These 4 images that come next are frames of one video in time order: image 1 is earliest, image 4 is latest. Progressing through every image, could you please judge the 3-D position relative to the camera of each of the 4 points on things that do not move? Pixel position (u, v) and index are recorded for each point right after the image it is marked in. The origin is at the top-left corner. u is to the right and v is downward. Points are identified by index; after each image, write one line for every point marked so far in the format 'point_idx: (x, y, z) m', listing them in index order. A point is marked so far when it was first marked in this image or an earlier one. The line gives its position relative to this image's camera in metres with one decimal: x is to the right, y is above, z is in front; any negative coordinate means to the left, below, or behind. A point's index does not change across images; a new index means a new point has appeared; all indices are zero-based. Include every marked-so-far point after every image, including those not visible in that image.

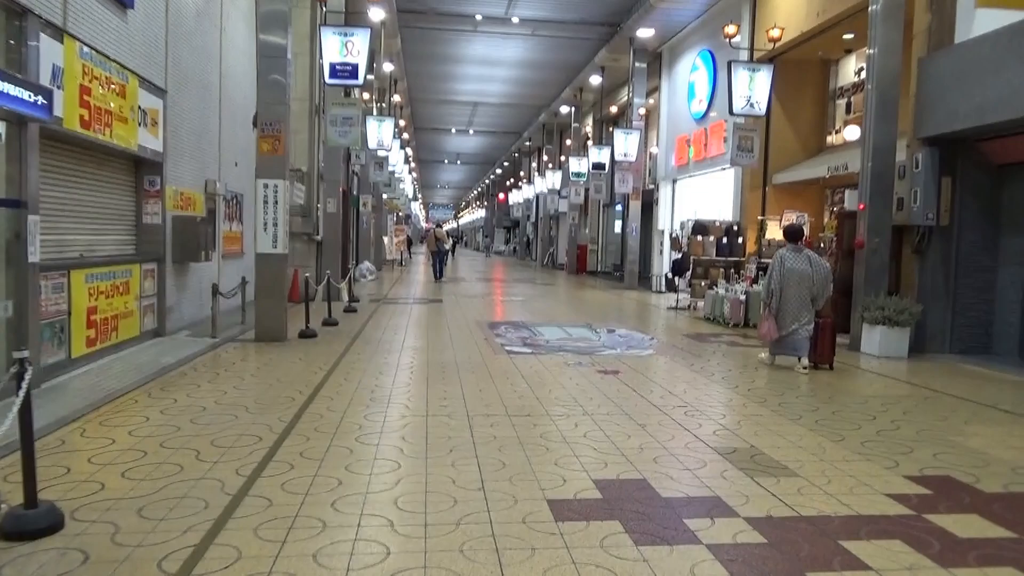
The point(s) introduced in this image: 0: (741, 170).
0: (+4.9, +2.5, +16.2) m
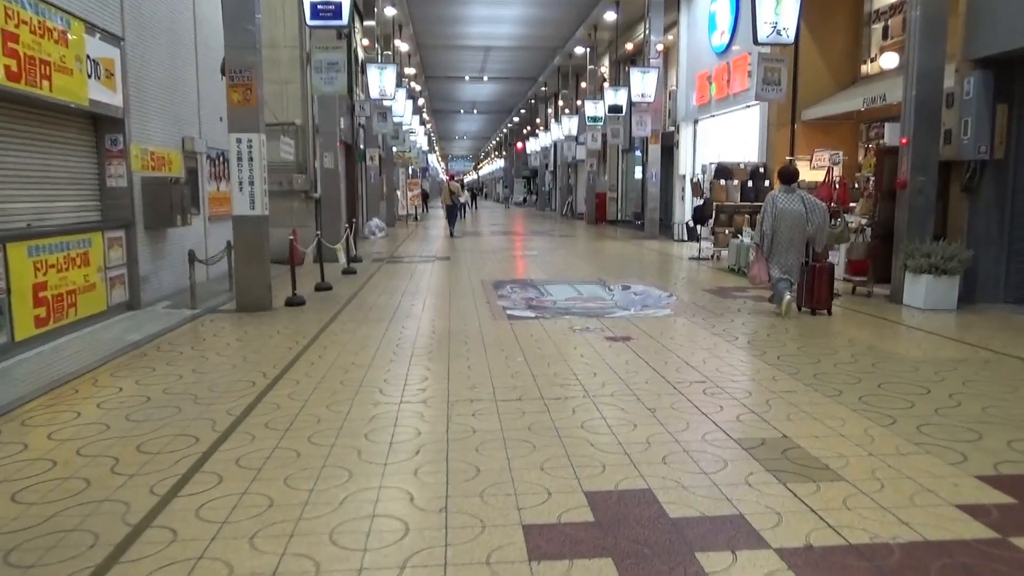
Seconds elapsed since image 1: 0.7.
0: (+5.0, +3.6, +15.0) m
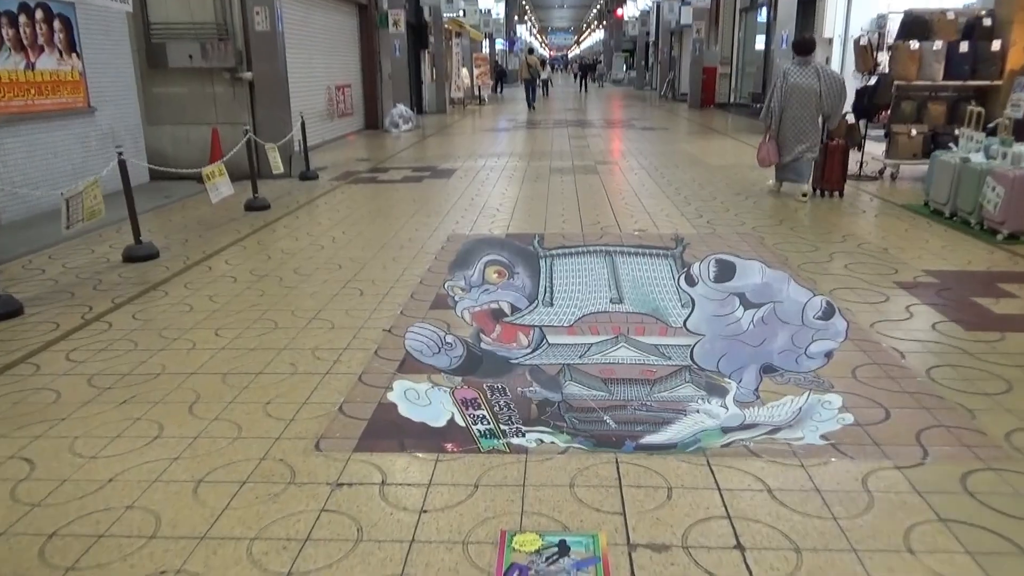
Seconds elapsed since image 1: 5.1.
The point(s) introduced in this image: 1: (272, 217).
0: (+5.4, +4.2, +8.4) m
1: (-2.3, +0.7, +7.3) m
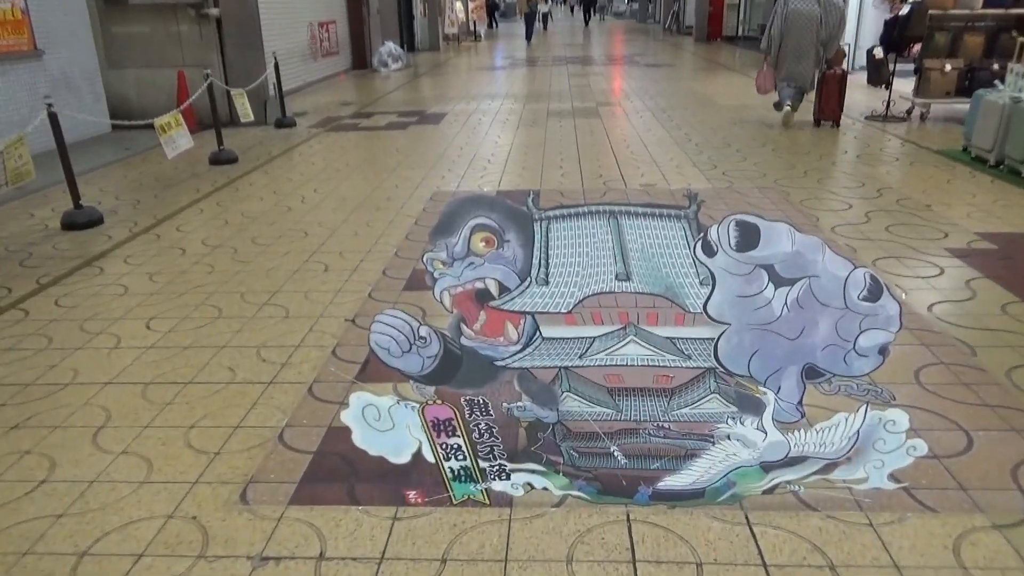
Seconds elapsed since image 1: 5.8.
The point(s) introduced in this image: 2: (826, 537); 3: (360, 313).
0: (+5.3, +4.7, +7.4) m
1: (-2.3, +1.0, +6.6) m
2: (+0.8, -0.6, +1.9) m
3: (-0.7, -0.1, +3.4) m
